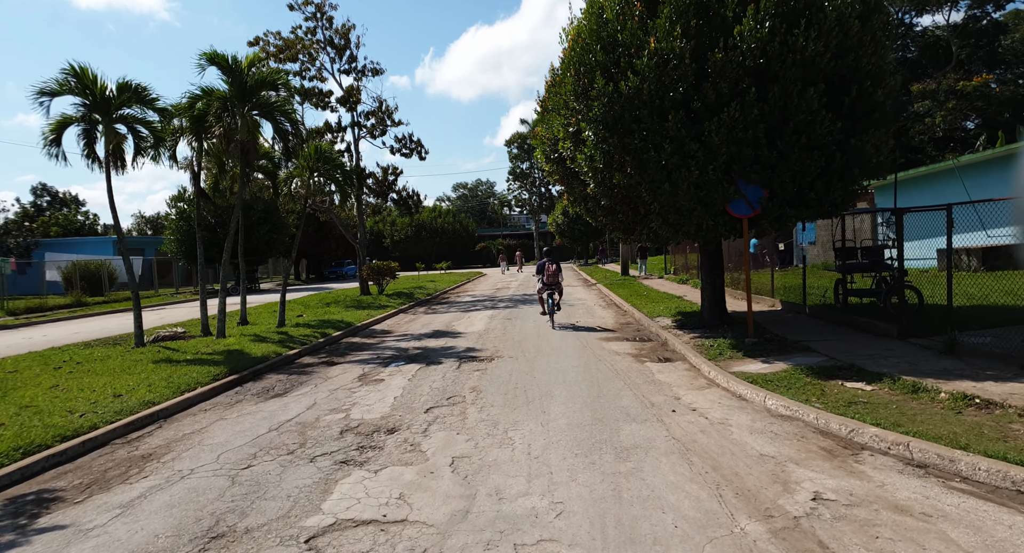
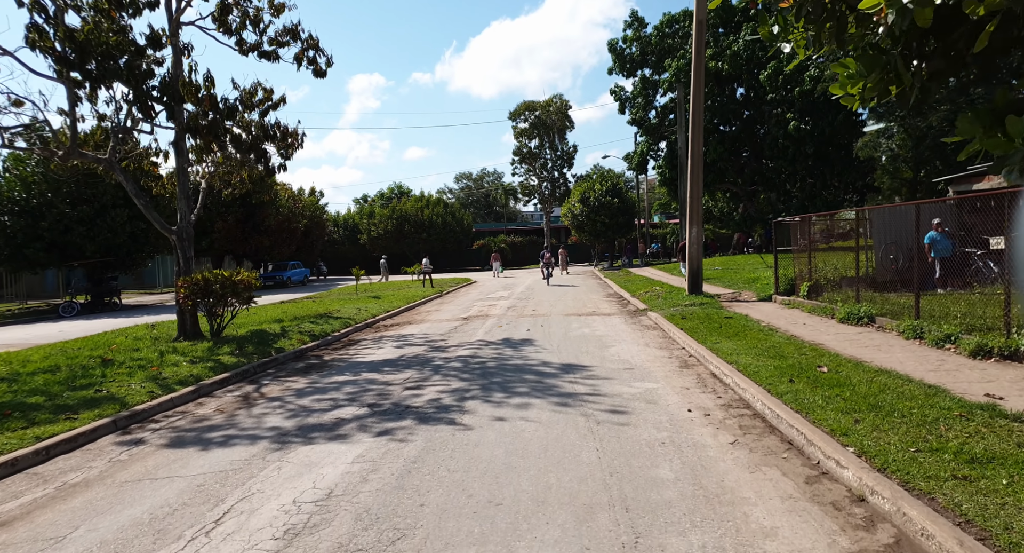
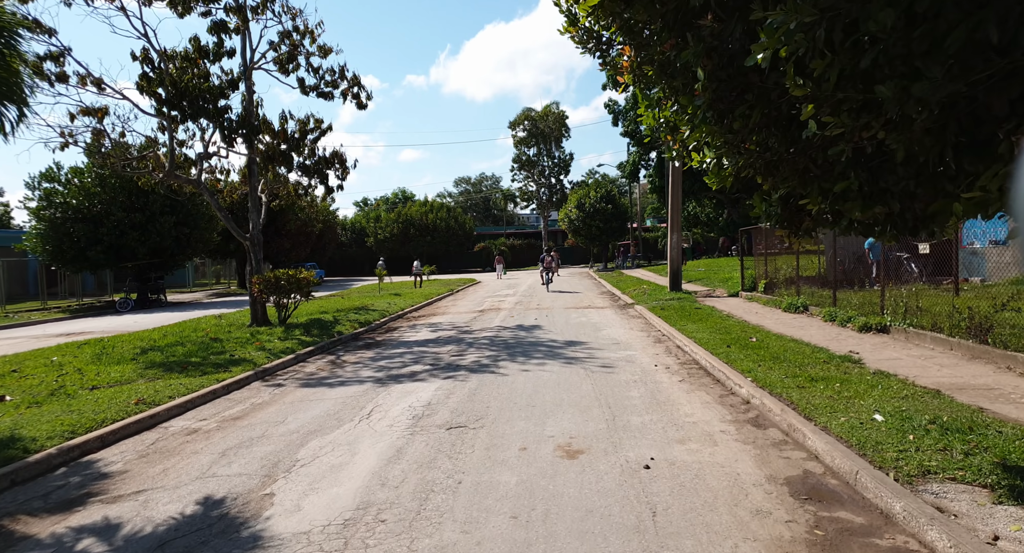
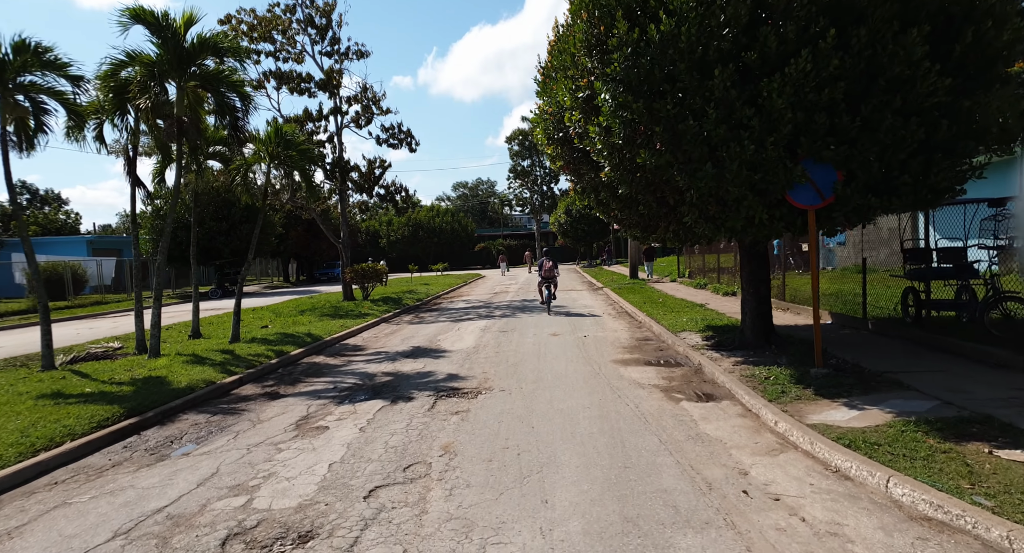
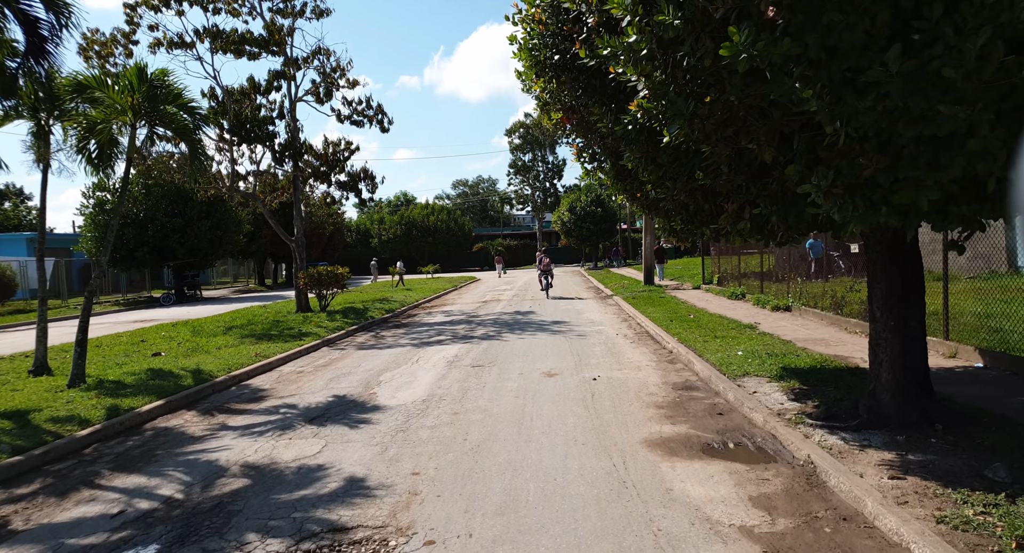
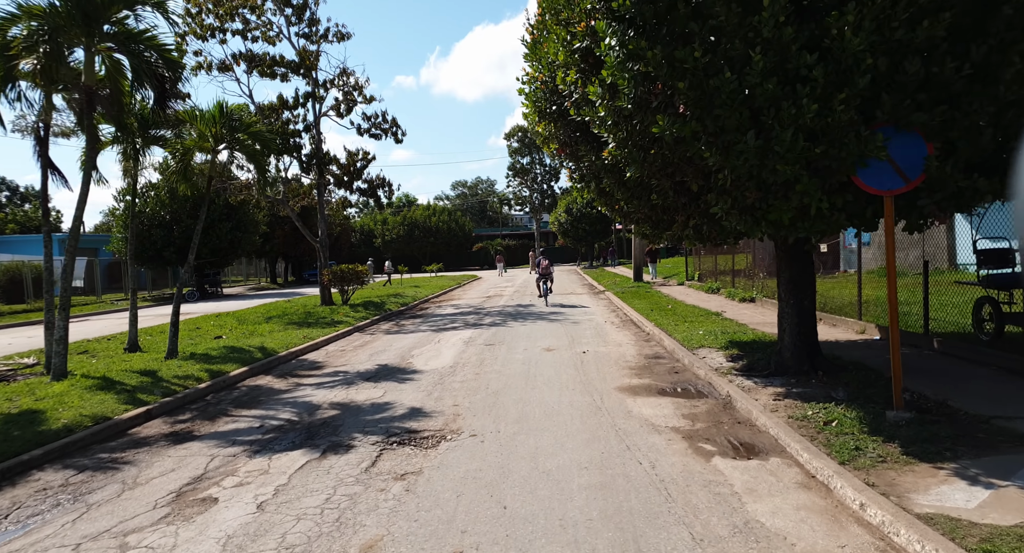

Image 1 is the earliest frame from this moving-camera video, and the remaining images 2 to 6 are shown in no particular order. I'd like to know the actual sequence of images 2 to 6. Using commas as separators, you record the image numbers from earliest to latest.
4, 6, 5, 3, 2
